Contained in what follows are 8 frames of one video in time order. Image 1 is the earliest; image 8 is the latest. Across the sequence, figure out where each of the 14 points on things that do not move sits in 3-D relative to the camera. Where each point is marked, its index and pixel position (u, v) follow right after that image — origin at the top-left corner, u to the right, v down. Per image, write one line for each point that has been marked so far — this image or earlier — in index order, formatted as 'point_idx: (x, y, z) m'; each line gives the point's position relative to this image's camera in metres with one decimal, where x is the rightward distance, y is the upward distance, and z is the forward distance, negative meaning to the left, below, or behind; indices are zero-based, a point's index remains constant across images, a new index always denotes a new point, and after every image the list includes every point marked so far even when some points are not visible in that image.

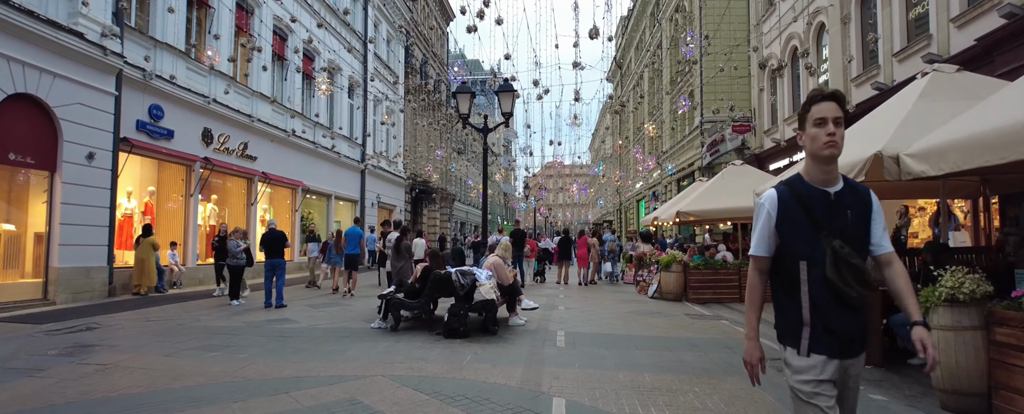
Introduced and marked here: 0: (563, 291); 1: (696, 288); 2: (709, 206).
0: (+1.2, -1.9, +14.4) m
1: (+3.8, -1.7, +12.5) m
2: (+4.5, 0.0, +13.5) m
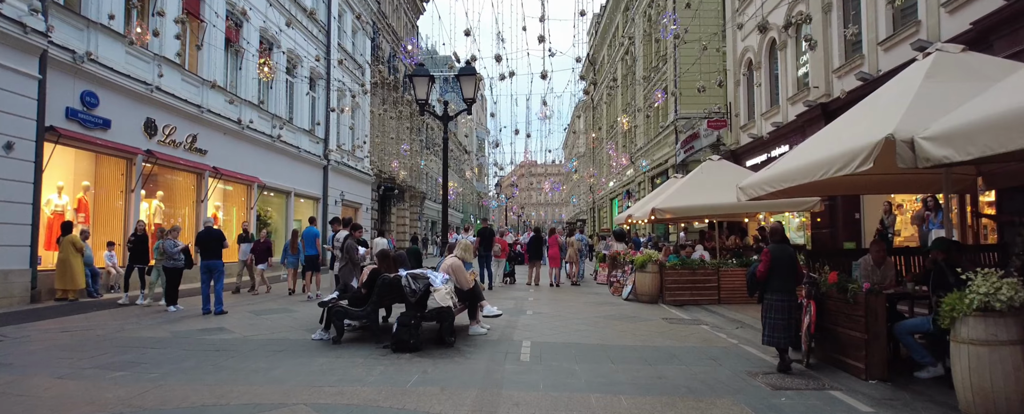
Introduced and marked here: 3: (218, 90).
0: (+0.5, -1.9, +13.5) m
1: (+3.1, -1.6, +11.8) m
2: (+3.8, +0.1, +12.8) m
3: (-8.5, +3.4, +17.9) m
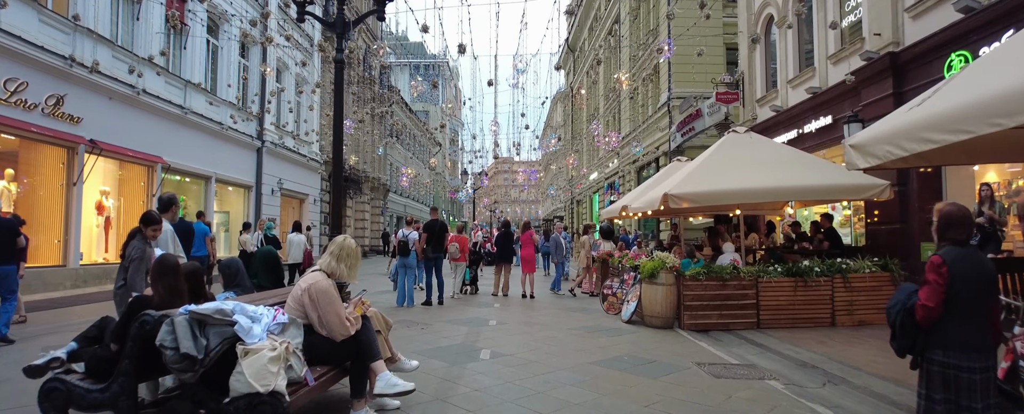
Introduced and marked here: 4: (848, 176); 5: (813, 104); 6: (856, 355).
0: (-0.2, -1.6, +9.9) m
1: (+2.5, -1.4, +8.3) m
2: (+3.1, +0.3, +9.3) m
3: (-9.4, +3.8, +13.9) m
4: (+5.2, +0.5, +9.5) m
5: (+6.0, +2.0, +12.0) m
6: (+3.8, -1.6, +6.7) m
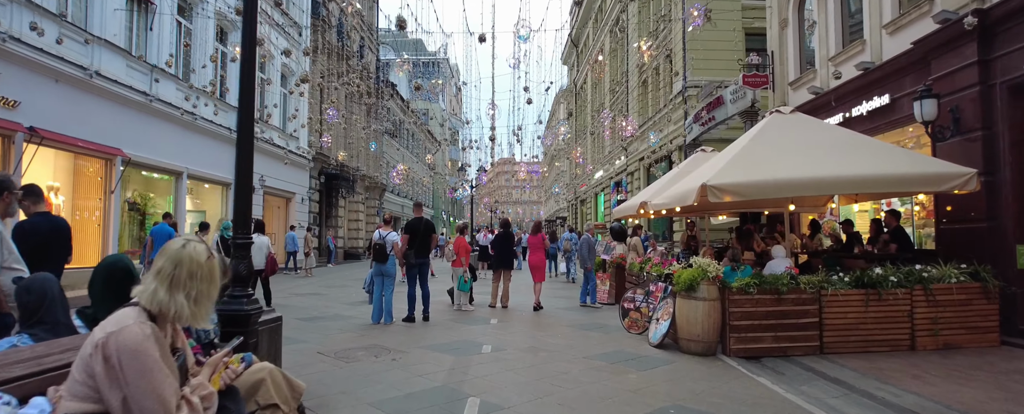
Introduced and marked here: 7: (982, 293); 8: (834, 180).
0: (-0.2, -1.6, +8.2) m
1: (+2.5, -1.3, +6.5) m
2: (+3.1, +0.4, +7.5) m
3: (-9.3, +3.8, +12.2) m
4: (+5.2, +0.6, +7.7) m
5: (+6.0, +2.1, +10.3) m
6: (+3.8, -1.6, +5.0) m
7: (+5.5, -1.0, +7.1) m
8: (+3.9, +0.3, +7.4) m
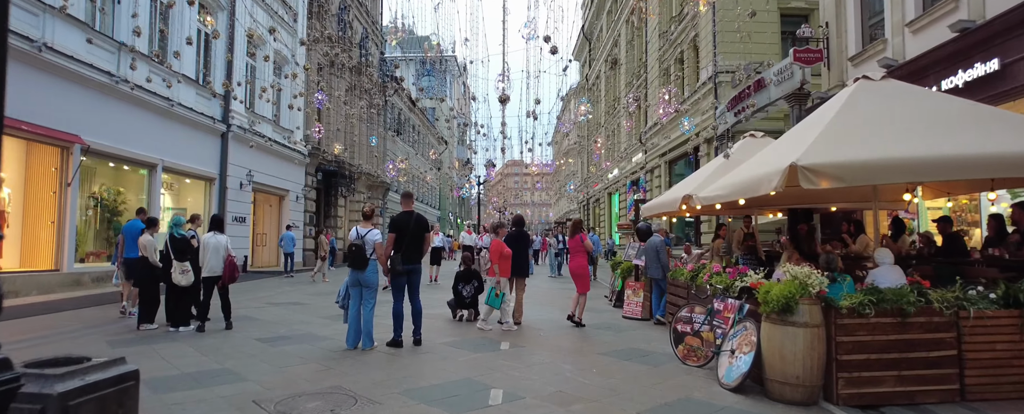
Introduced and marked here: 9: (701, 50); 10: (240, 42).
0: (-0.1, -1.5, +6.3) m
1: (+2.6, -1.2, +4.6) m
2: (+3.3, +0.5, +5.7) m
3: (-9.1, +3.9, +10.5) m
4: (+5.4, +0.6, +5.8) m
5: (+6.2, +2.2, +8.3) m
6: (+3.9, -1.5, +3.1) m
7: (+5.6, -0.9, +5.1) m
8: (+4.1, +0.4, +5.5) m
9: (+6.0, +5.1, +19.5) m
10: (-8.3, +5.0, +18.5) m
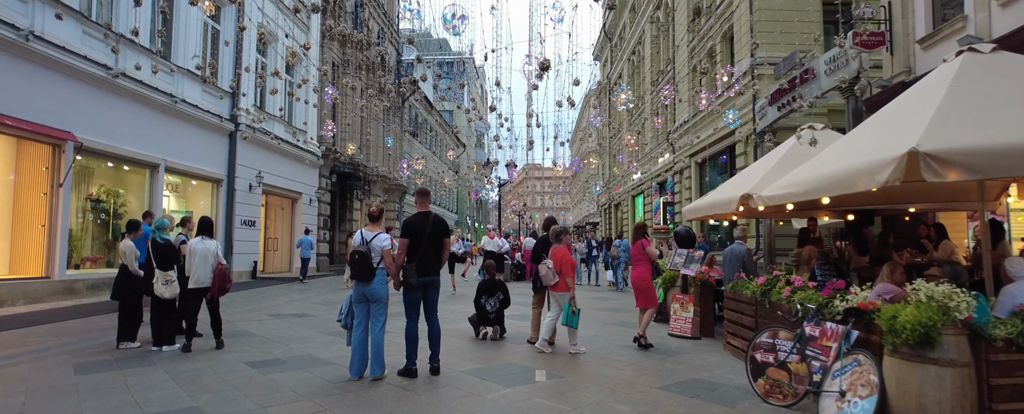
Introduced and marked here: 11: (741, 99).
0: (+0.3, -1.5, +5.2) m
1: (+2.9, -1.2, +3.5) m
2: (+3.6, +0.5, +4.5) m
3: (-8.7, +3.9, +9.7) m
4: (+5.7, +0.7, +4.6) m
5: (+6.5, +2.2, +7.1) m
6: (+4.2, -1.4, +1.9) m
7: (+5.9, -0.9, +3.9) m
8: (+4.4, +0.4, +4.3) m
9: (+6.7, +5.0, +18.3) m
10: (-7.7, +5.0, +17.7) m
11: (+6.8, +3.2, +18.1) m
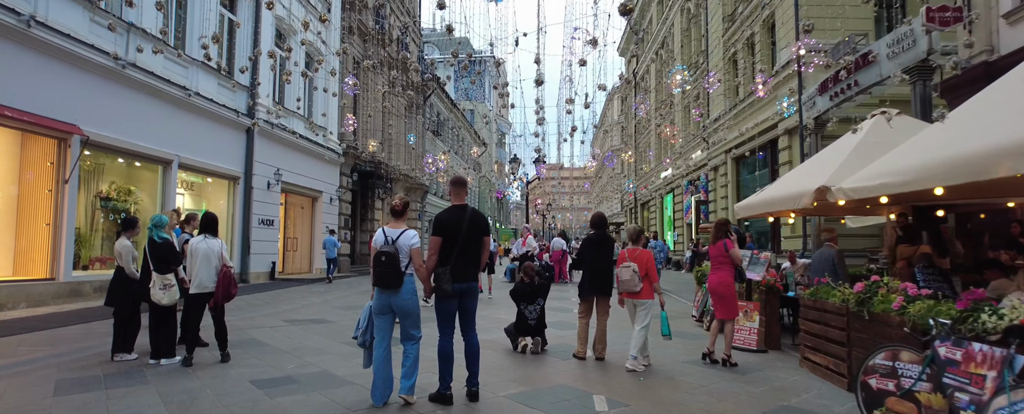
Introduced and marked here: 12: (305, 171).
0: (+0.6, -1.4, +4.3) m
1: (+3.2, -1.1, +2.5) m
2: (+3.9, +0.5, +3.5) m
3: (-8.2, +3.9, +9.1) m
4: (+6.0, +0.7, +3.5) m
5: (+7.0, +2.2, +6.0) m
6: (+4.4, -1.4, +0.8) m
7: (+6.2, -0.8, +2.8) m
8: (+4.7, +0.5, +3.2) m
9: (+7.5, +5.1, +17.2) m
10: (-6.9, +5.0, +17.1) m
11: (+7.6, +3.3, +17.0) m
12: (-6.7, +1.2, +19.7) m
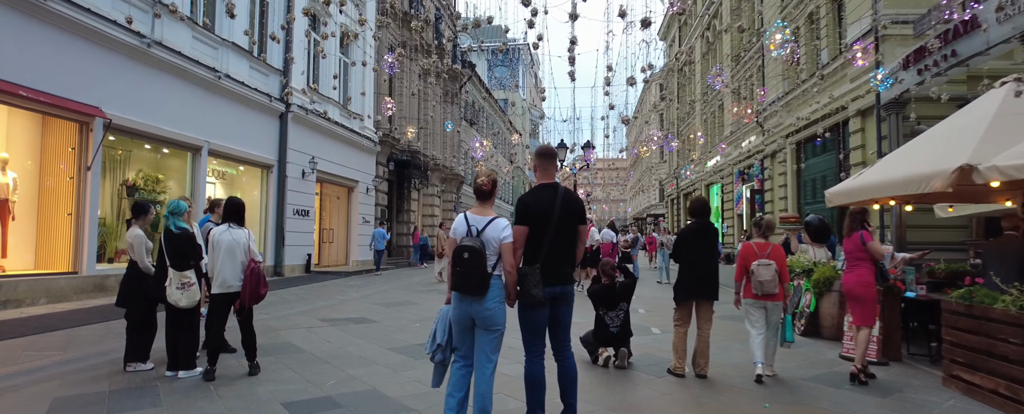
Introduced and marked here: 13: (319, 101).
0: (+1.2, -1.3, +3.3) m
1: (+3.7, -1.1, +1.3) m
2: (+4.4, +0.7, +2.2) m
3: (-7.4, +4.1, +8.4) m
4: (+6.6, +0.8, +2.1) m
5: (+7.6, +2.4, +4.6) m
6: (+4.8, -1.3, -0.4) m
7: (+6.7, -0.7, +1.5) m
8: (+5.2, +0.6, +2.0) m
9: (+8.7, +5.3, +15.7) m
10: (-5.7, +5.3, +16.3) m
11: (+8.8, +3.6, +15.5) m
12: (-5.4, +1.5, +19.0) m
13: (-5.5, +3.0, +17.4) m
